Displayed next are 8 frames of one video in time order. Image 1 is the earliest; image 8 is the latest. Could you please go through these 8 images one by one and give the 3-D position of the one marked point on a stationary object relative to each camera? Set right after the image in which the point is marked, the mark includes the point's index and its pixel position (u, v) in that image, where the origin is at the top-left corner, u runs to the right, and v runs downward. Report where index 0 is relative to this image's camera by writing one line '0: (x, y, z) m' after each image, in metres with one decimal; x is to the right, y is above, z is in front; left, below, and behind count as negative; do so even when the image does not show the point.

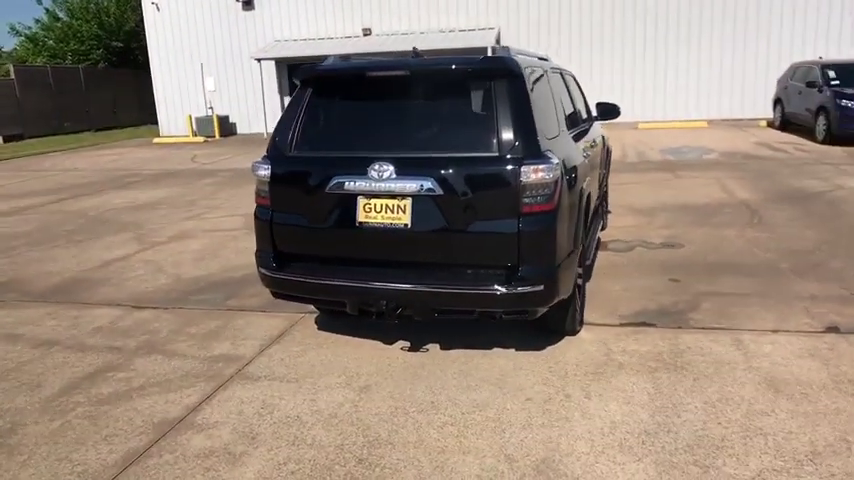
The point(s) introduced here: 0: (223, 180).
0: (-4.4, +1.3, +13.2) m
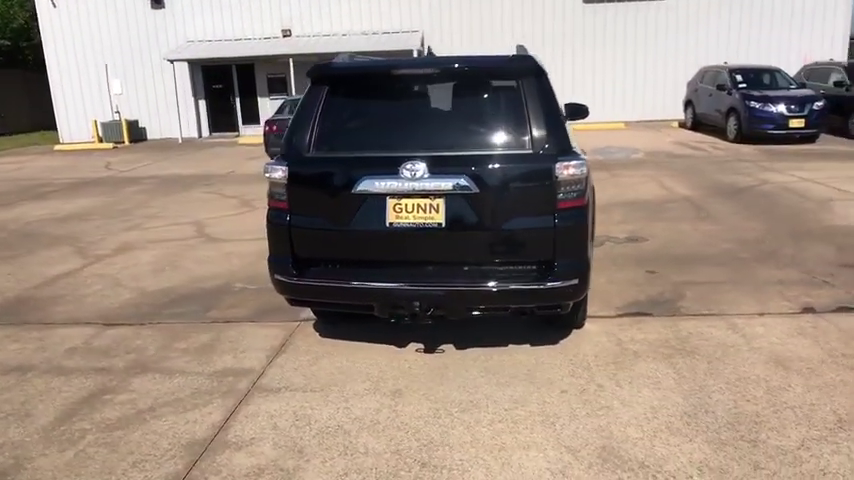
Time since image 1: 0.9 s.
0: (-5.6, +1.1, +12.4) m
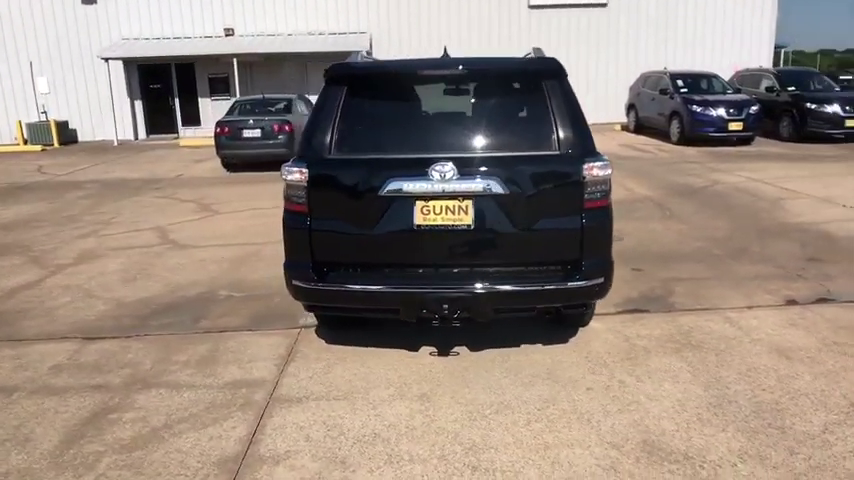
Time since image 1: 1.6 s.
0: (-6.3, +0.9, +11.7) m
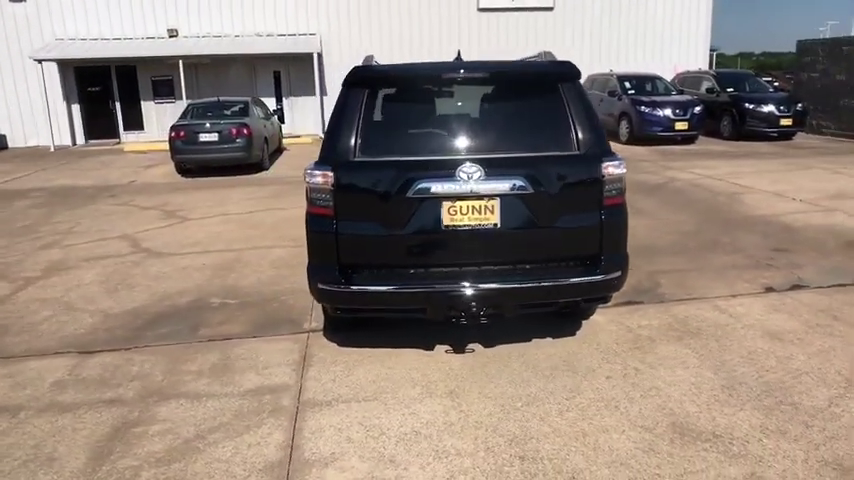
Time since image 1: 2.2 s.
0: (-6.9, +0.7, +11.2) m
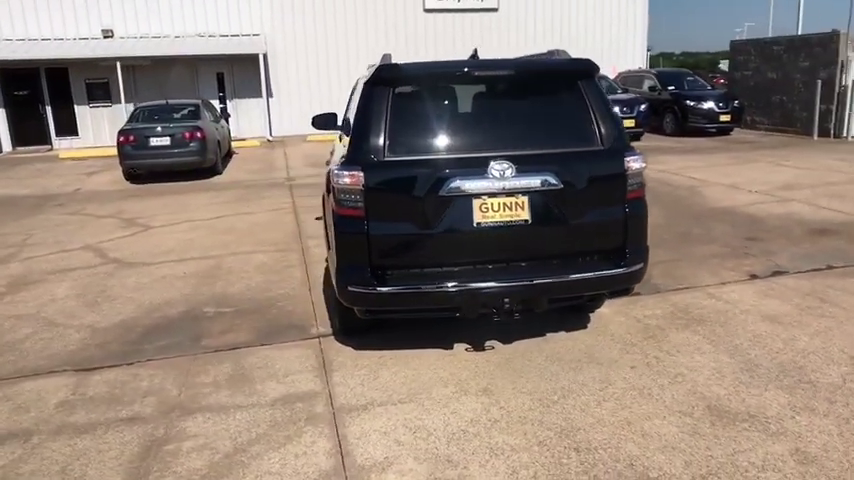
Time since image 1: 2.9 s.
0: (-7.5, +0.5, +10.4) m
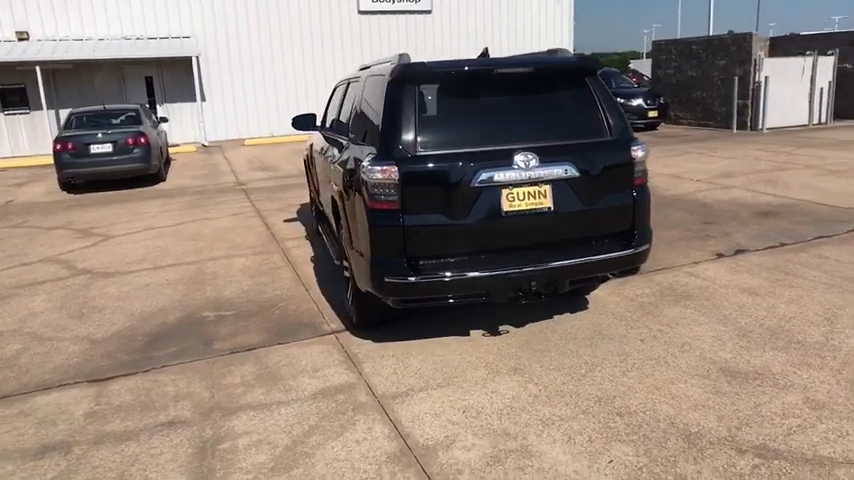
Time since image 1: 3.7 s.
0: (-8.0, +0.2, +9.6) m
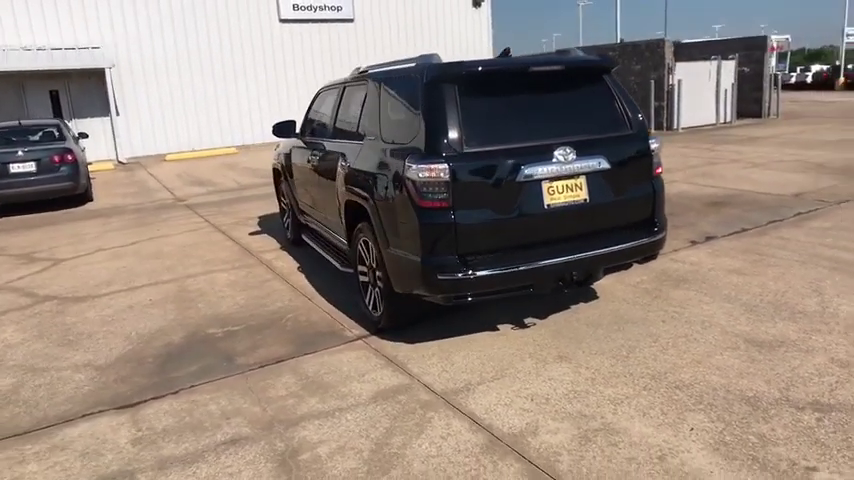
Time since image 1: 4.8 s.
0: (-8.5, -0.3, +8.4) m
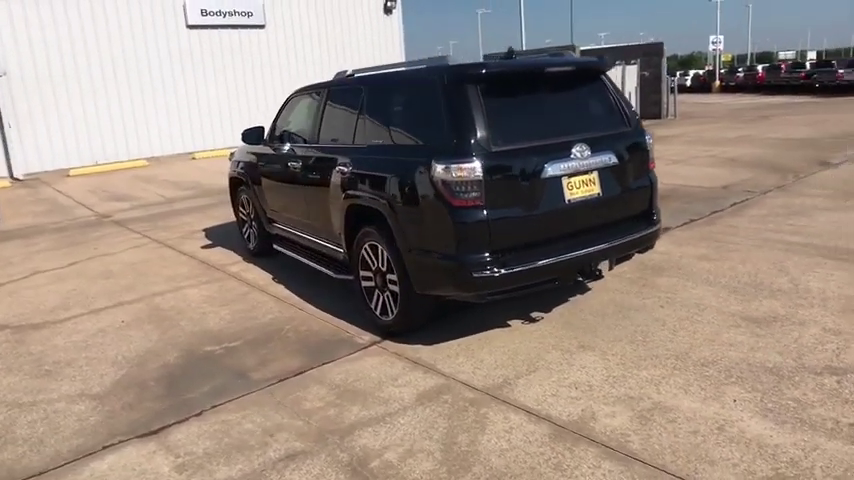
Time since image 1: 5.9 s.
0: (-8.8, -0.8, +7.1) m
